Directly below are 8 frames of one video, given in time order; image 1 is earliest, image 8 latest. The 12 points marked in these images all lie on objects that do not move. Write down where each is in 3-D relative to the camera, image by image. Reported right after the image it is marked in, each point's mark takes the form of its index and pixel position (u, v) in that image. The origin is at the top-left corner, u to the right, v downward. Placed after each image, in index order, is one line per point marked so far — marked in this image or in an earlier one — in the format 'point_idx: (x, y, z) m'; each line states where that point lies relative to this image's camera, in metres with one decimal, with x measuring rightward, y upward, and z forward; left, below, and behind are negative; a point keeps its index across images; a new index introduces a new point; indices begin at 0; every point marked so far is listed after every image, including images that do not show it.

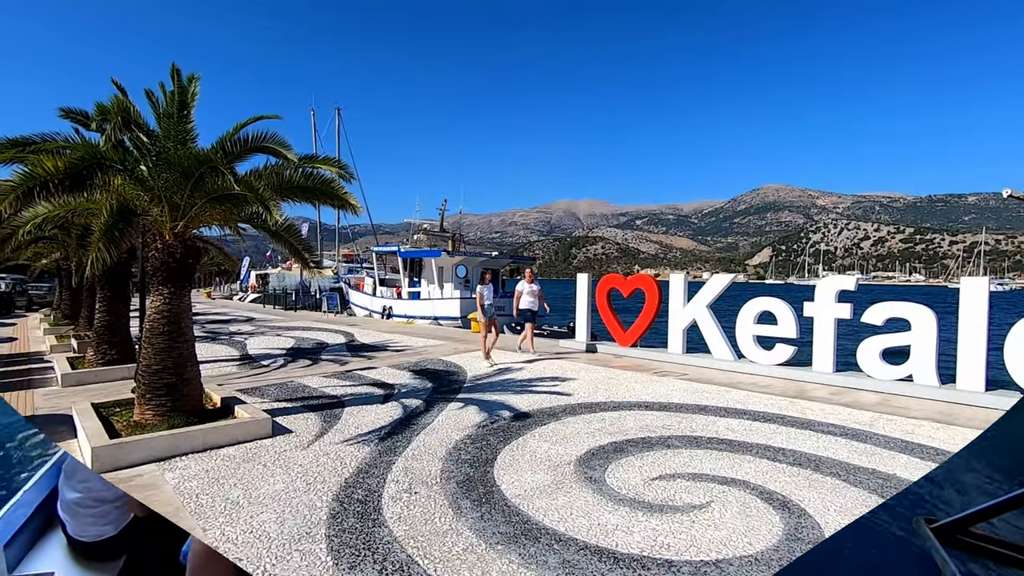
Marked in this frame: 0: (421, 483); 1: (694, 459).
0: (-0.9, -1.8, +5.0) m
1: (+1.9, -1.8, +5.5) m
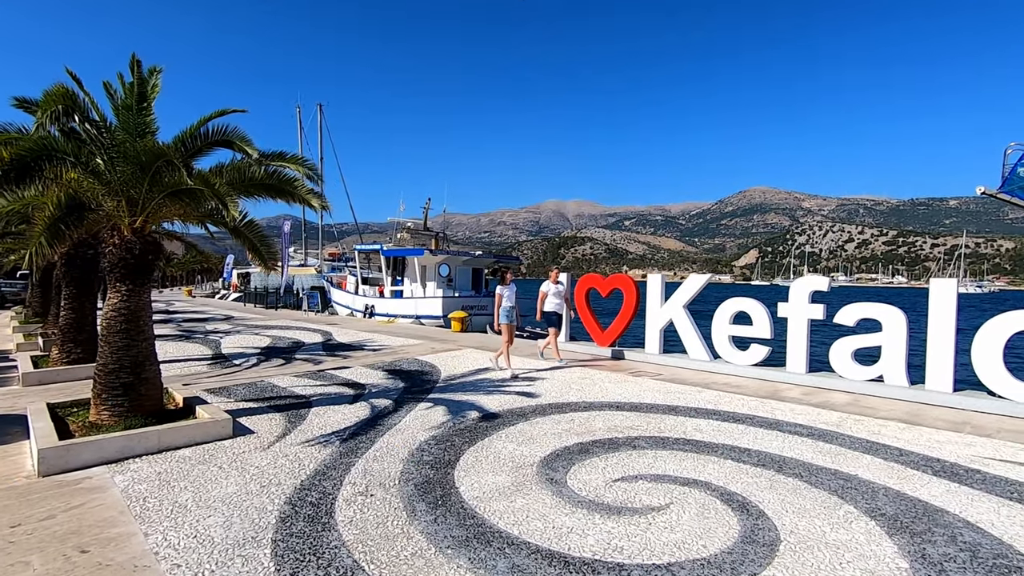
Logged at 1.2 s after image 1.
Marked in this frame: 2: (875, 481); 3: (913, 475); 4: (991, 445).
0: (-1.2, -1.8, +4.9) m
1: (+1.5, -1.7, +5.4) m
2: (+3.3, -1.8, +4.9) m
3: (+3.8, -1.8, +5.1) m
4: (+5.3, -1.8, +5.9) m
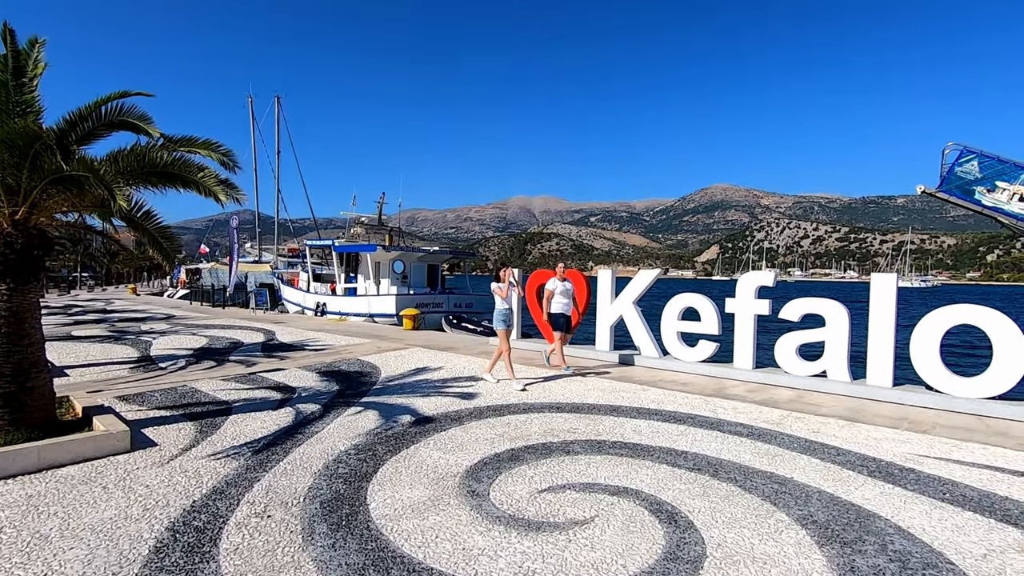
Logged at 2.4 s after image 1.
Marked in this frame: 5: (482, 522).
0: (-1.9, -1.8, +4.4) m
1: (+0.7, -1.7, +5.1) m
2: (+2.6, -1.7, +4.8) m
3: (+3.1, -1.7, +4.9) m
4: (+4.5, -1.7, +5.8) m
5: (-0.2, -1.8, +4.1) m
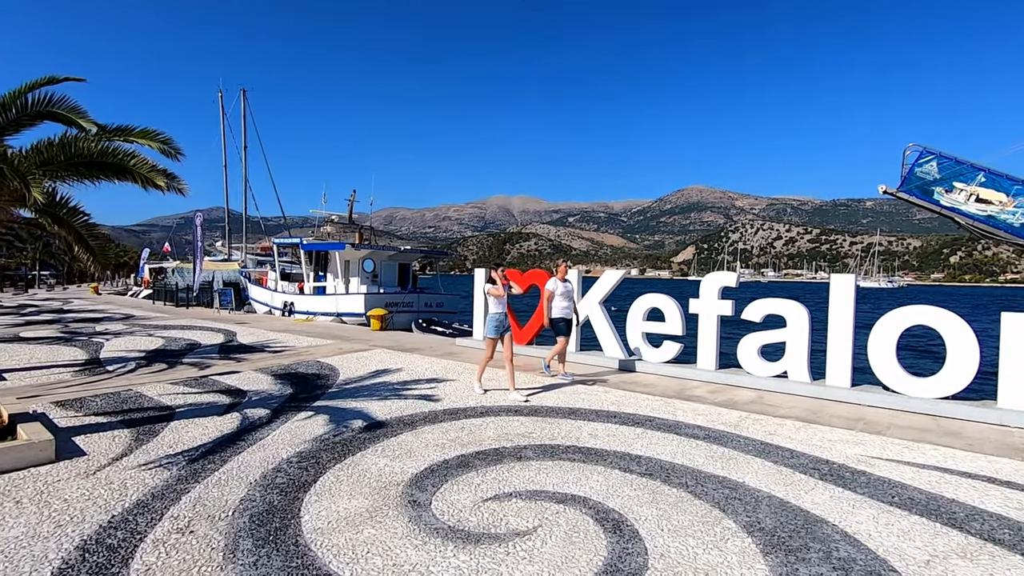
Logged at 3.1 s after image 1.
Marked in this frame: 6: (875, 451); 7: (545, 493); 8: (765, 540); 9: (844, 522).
0: (-2.4, -1.8, +4.1) m
1: (+0.3, -1.7, +5.0) m
2: (+2.2, -1.7, +4.7) m
3: (+2.6, -1.7, +4.9) m
4: (+4.0, -1.7, +5.8) m
5: (-0.7, -1.8, +3.9) m
6: (+3.8, -1.7, +5.6) m
7: (+0.3, -1.7, +4.6) m
8: (+1.8, -1.8, +3.8) m
9: (+2.5, -1.8, +4.1) m
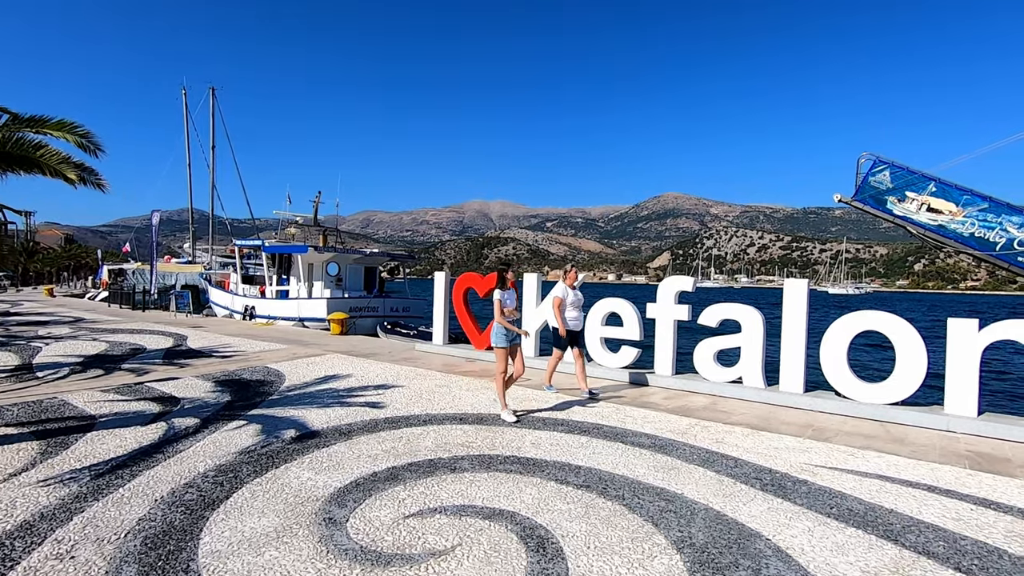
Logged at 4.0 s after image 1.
0: (-3.0, -1.8, +3.8) m
1: (-0.4, -1.7, +4.7) m
2: (+1.6, -1.8, +4.5) m
3: (+2.0, -1.8, +4.7) m
4: (+3.3, -1.8, +5.7) m
5: (-1.2, -1.8, +3.6) m
6: (+3.2, -1.8, +5.5) m
7: (-0.3, -1.8, +4.3) m
8: (+1.2, -1.8, +3.6) m
9: (+1.9, -1.8, +3.9) m
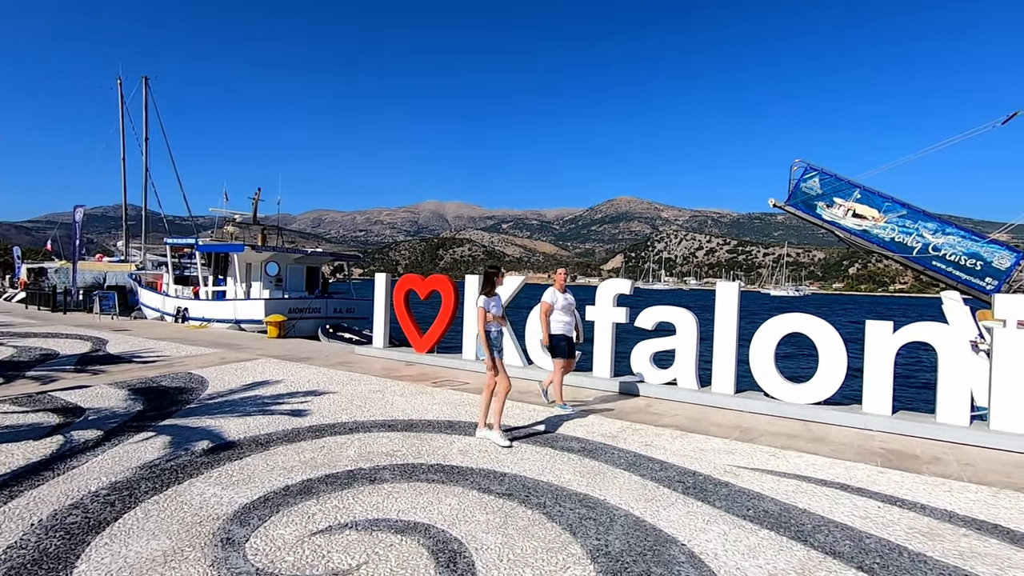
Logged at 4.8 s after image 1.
0: (-3.5, -1.8, +3.4) m
1: (-1.0, -1.8, +4.5) m
2: (+0.9, -1.8, +4.5) m
3: (+1.3, -1.8, +4.7) m
4: (+2.6, -1.8, +5.8) m
5: (-1.8, -1.8, +3.3) m
6: (+2.4, -1.8, +5.6) m
7: (-1.0, -1.8, +4.1) m
8: (+0.6, -1.8, +3.5) m
9: (+1.3, -1.8, +3.9) m
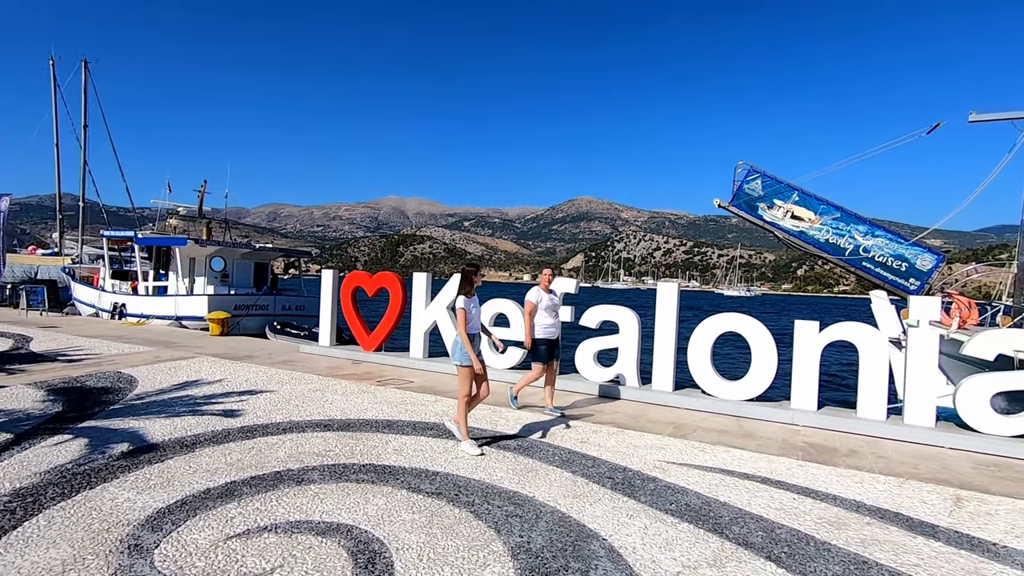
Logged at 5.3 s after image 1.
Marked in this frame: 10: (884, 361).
0: (-4.0, -1.7, +3.1) m
1: (-1.6, -1.7, +4.4) m
2: (+0.3, -1.8, +4.5) m
3: (+0.7, -1.8, +4.8) m
4: (+1.9, -1.8, +6.0) m
5: (-2.3, -1.8, +3.2) m
6: (+1.7, -1.8, +5.8) m
7: (-1.5, -1.8, +4.0) m
8: (+0.1, -1.8, +3.6) m
9: (+0.8, -1.8, +4.0) m
10: (+4.9, -1.0, +7.1) m
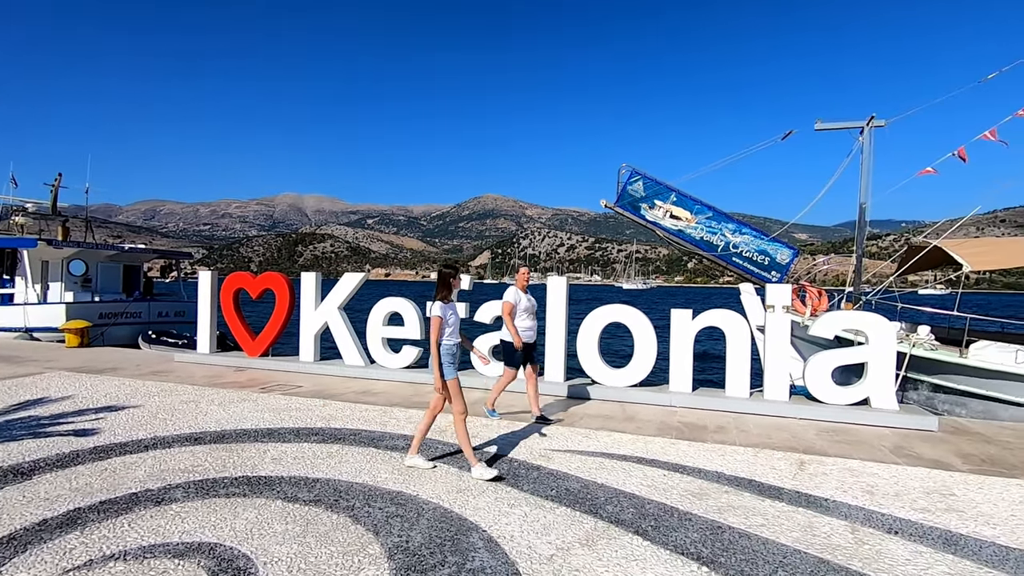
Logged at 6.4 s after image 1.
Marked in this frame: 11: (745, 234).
0: (-4.7, -1.8, +2.4) m
1: (-2.6, -1.8, +4.1) m
2: (-0.7, -1.8, +4.5) m
3: (-0.3, -1.8, +4.8) m
4: (+0.6, -1.7, +6.2) m
5: (-3.0, -1.8, +2.7) m
6: (+0.5, -1.7, +6.0) m
7: (-2.4, -1.8, +3.7) m
8: (-0.7, -1.8, +3.5) m
9: (-0.1, -1.8, +4.0) m
10: (+3.4, -0.8, +7.9) m
11: (+6.8, +1.6, +15.5) m
